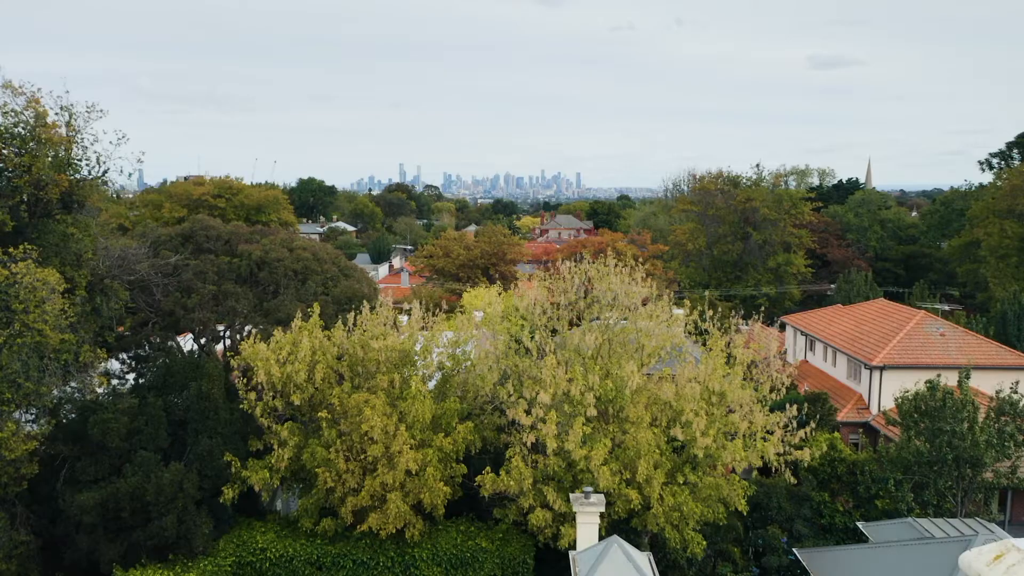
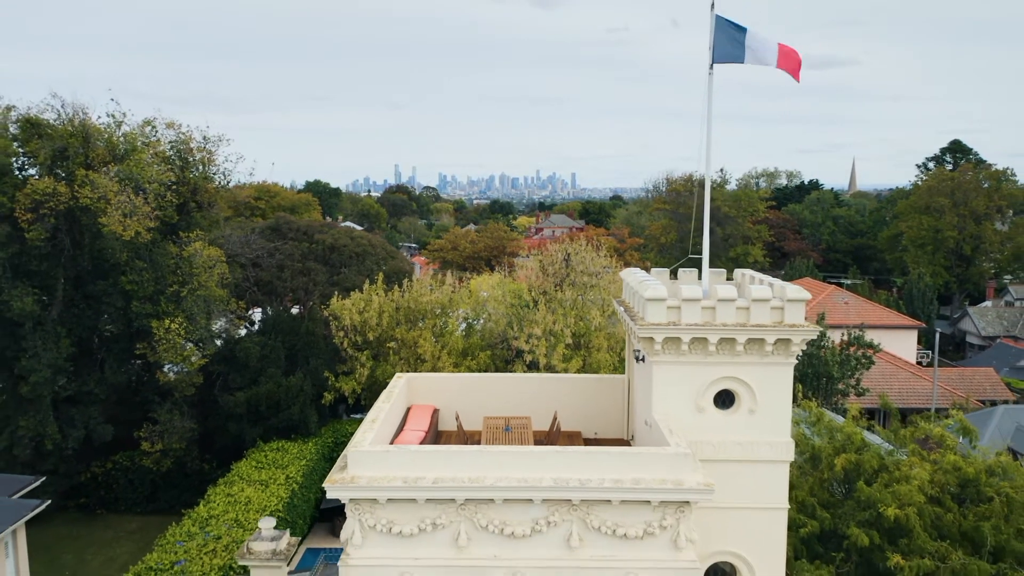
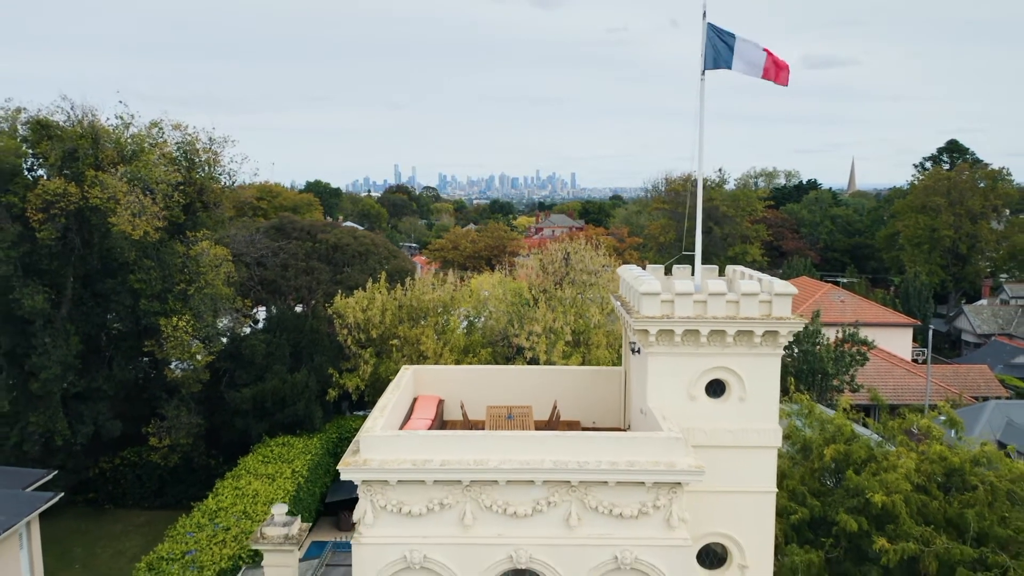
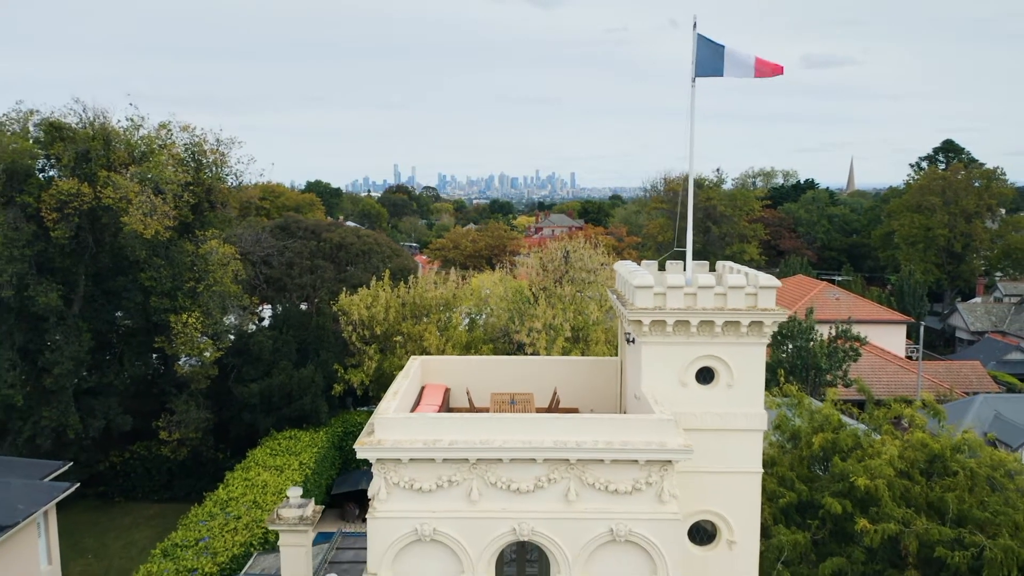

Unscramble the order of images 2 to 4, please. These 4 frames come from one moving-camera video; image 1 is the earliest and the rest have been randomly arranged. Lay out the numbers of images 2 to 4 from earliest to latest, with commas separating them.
2, 3, 4
